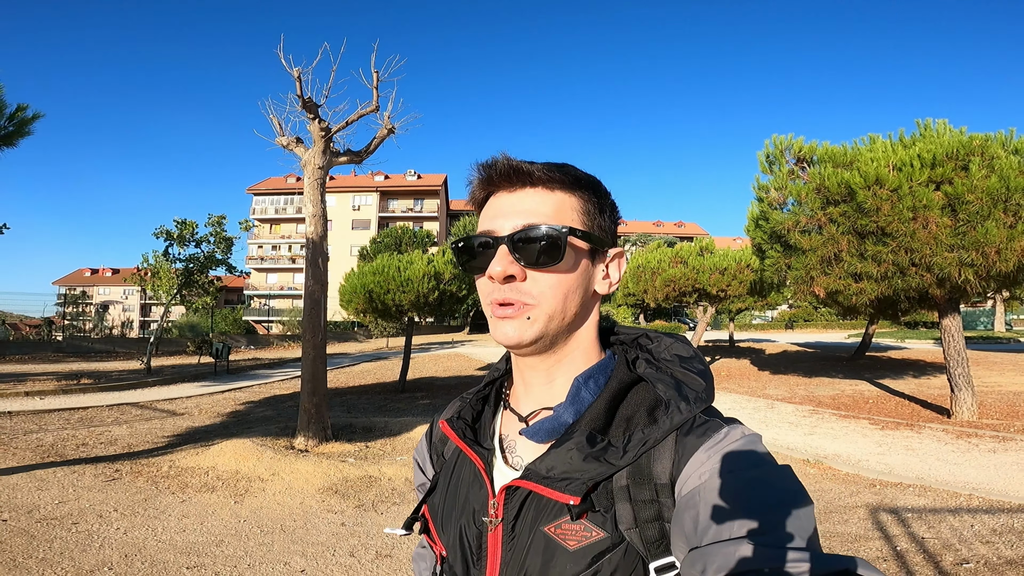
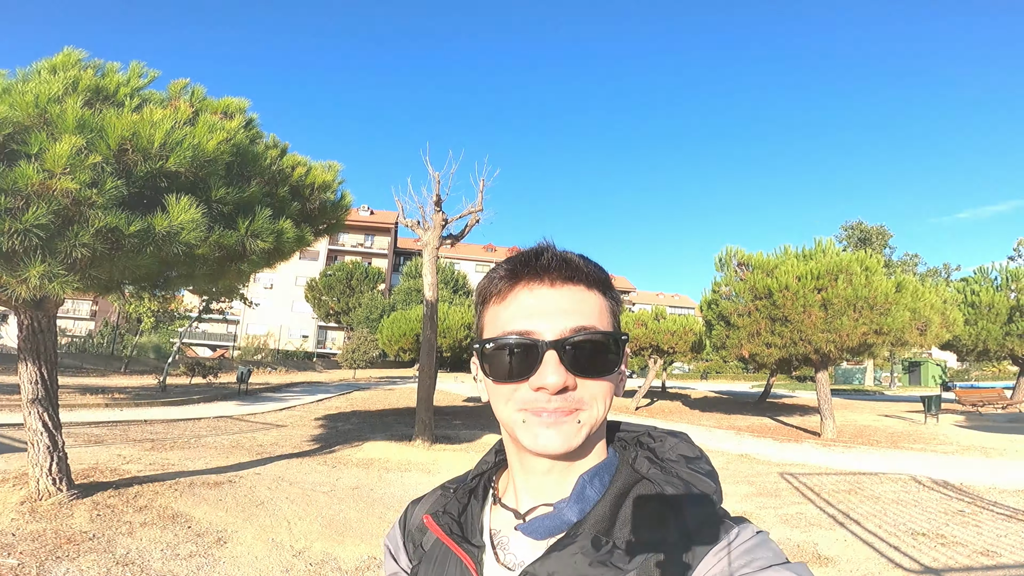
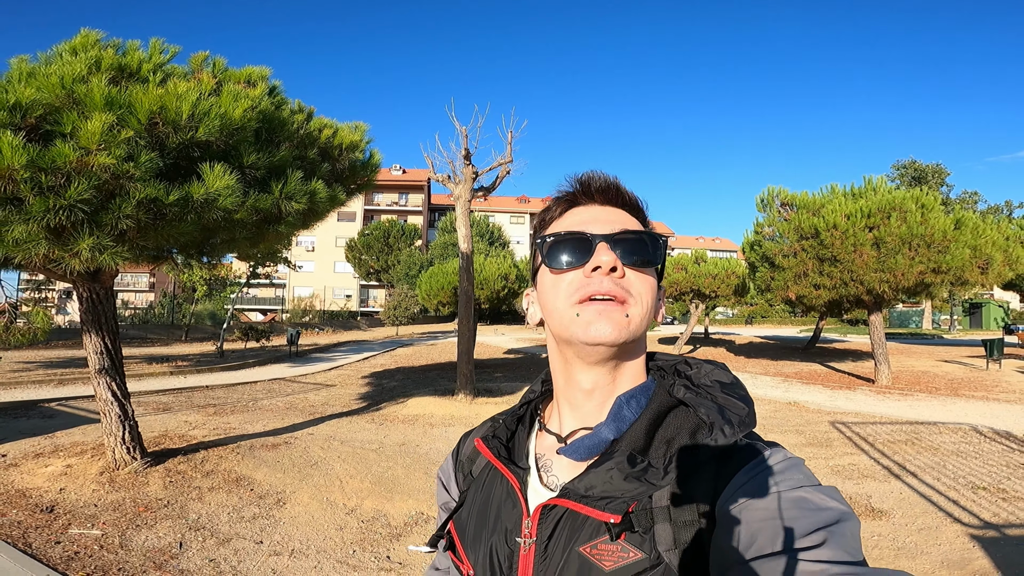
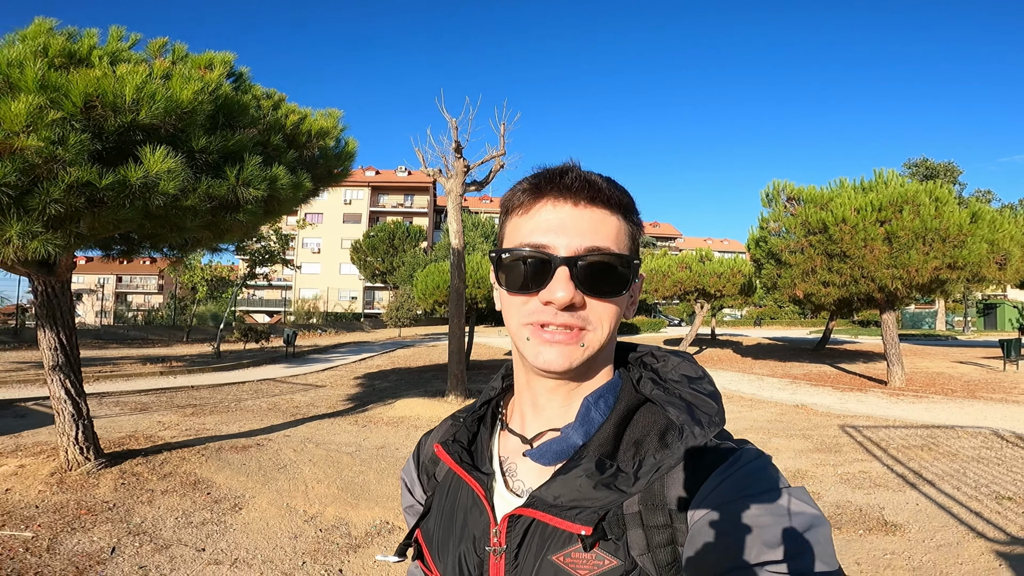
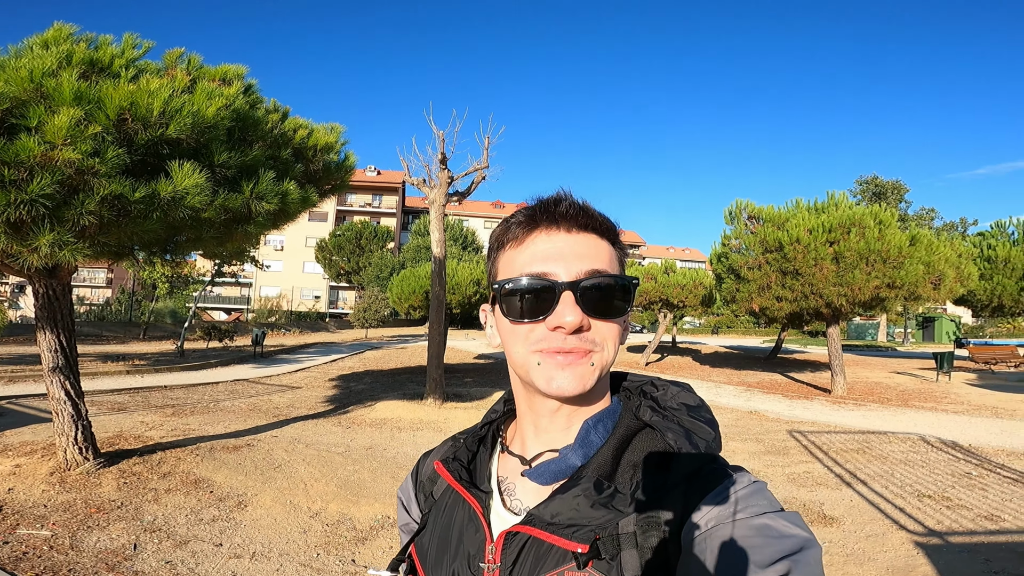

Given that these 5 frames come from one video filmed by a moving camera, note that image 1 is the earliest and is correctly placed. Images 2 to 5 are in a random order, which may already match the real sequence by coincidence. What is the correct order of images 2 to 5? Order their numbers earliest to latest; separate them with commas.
4, 3, 5, 2
